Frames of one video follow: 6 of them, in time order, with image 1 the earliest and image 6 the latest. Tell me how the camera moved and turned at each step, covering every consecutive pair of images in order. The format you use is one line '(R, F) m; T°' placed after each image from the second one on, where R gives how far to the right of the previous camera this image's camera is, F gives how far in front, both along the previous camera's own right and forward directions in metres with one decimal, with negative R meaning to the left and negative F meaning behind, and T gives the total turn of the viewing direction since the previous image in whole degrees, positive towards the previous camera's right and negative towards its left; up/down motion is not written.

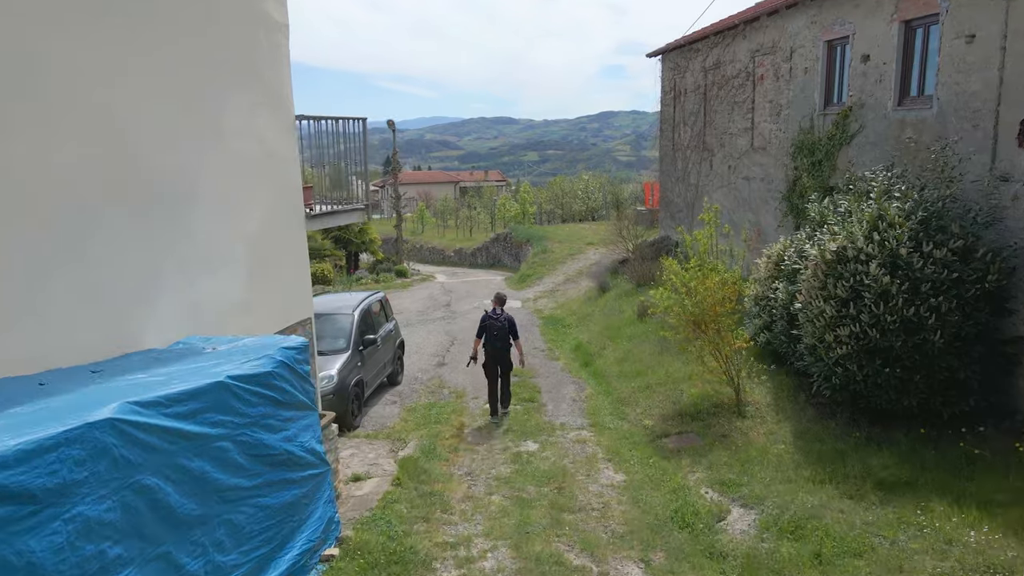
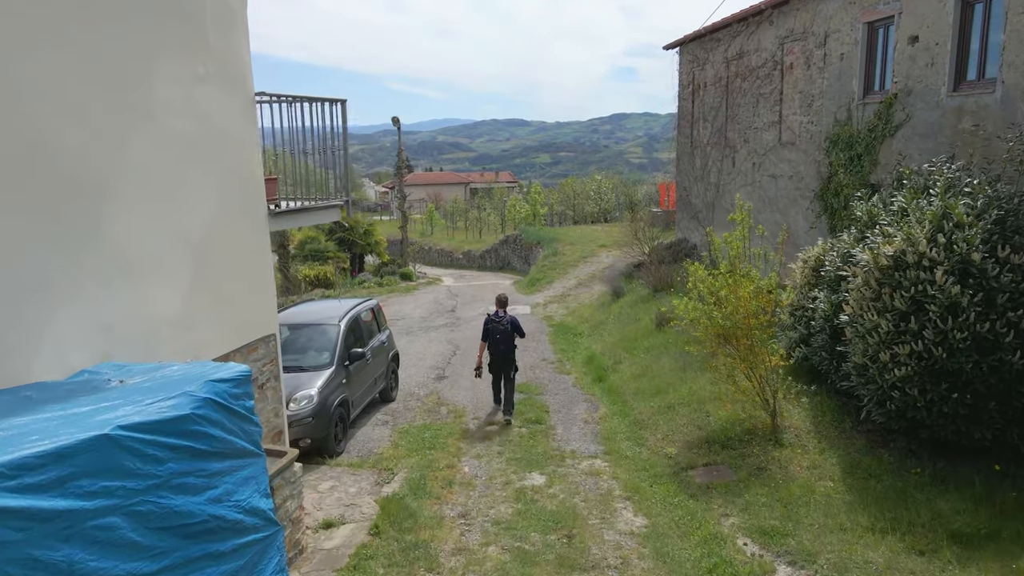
(+0.1, +0.9) m; -1°
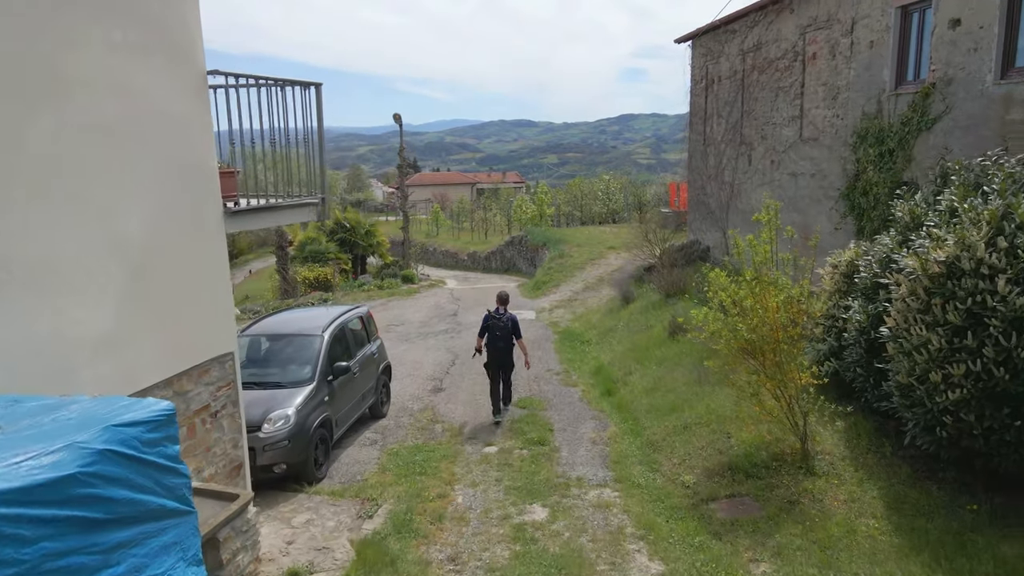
(+0.1, +0.7) m; -1°
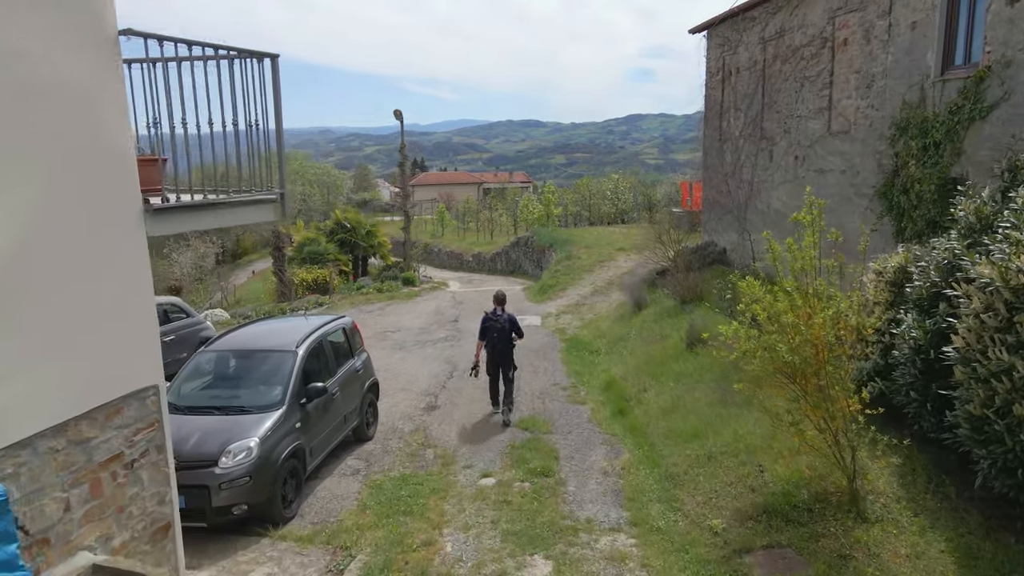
(+0.1, +0.8) m; -1°
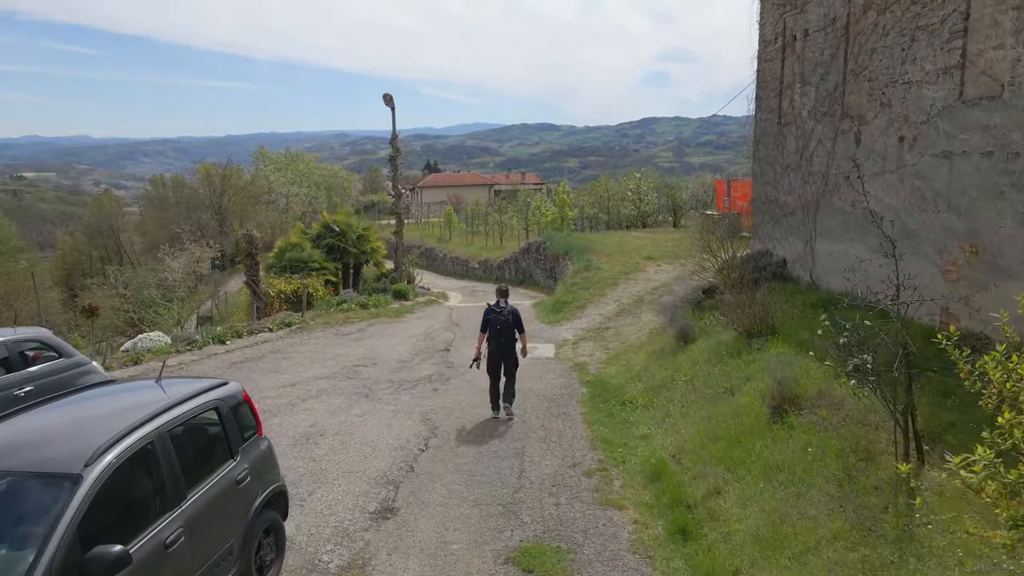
(+0.1, +2.9) m; -1°
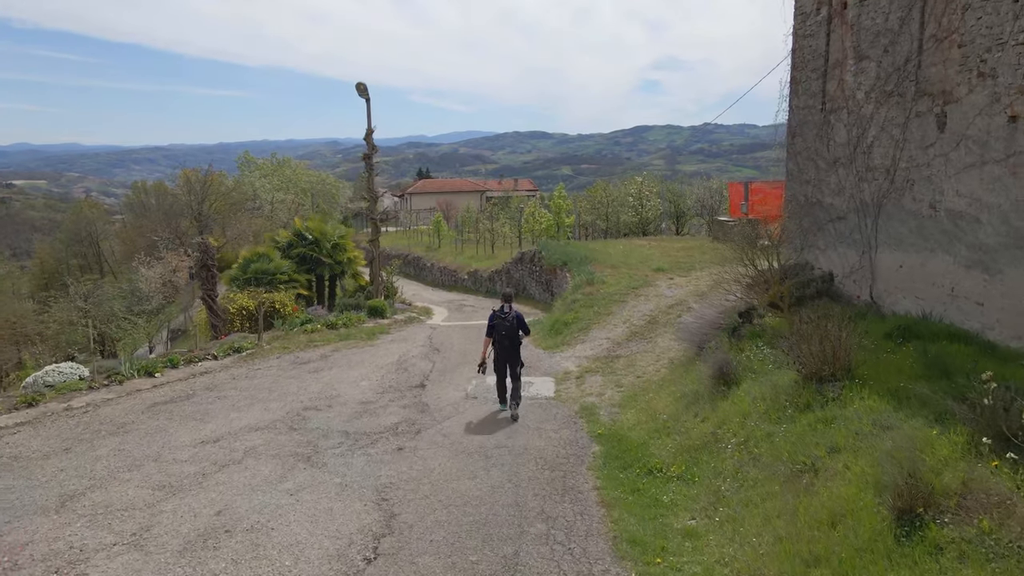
(0.0, +2.1) m; +1°
